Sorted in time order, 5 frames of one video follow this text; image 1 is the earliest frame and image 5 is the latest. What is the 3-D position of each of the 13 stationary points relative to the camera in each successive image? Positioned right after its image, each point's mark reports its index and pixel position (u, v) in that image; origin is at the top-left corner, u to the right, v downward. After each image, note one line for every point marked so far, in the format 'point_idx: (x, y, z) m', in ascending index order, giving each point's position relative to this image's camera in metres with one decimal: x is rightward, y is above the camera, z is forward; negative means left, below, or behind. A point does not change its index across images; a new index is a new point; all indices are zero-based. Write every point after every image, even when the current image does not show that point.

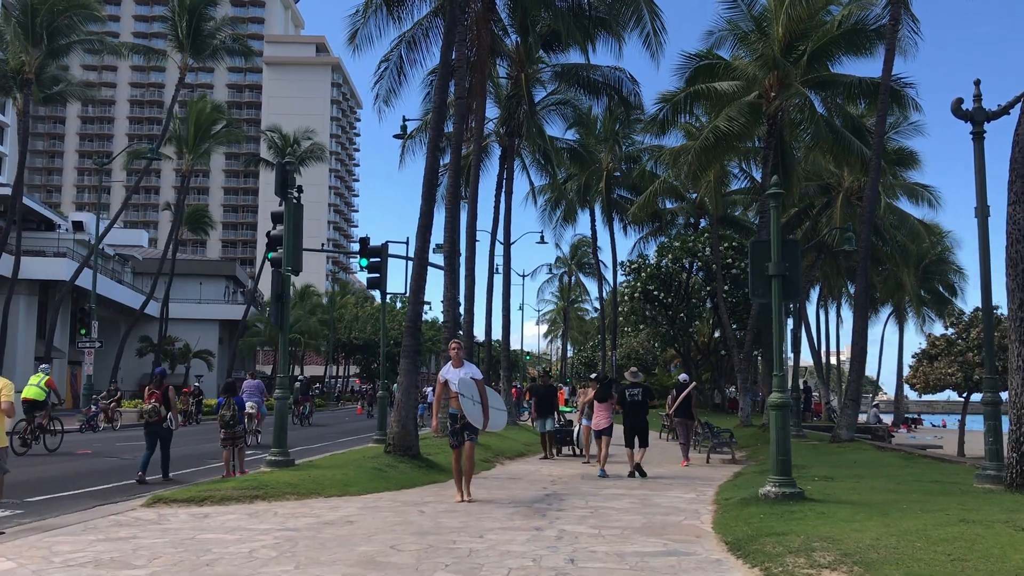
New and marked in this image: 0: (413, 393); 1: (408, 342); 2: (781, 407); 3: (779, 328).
0: (-1.5, -1.6, +13.4) m
1: (-1.6, -0.8, +13.5) m
2: (+2.7, -1.2, +8.7) m
3: (+2.6, -0.4, +8.8) m
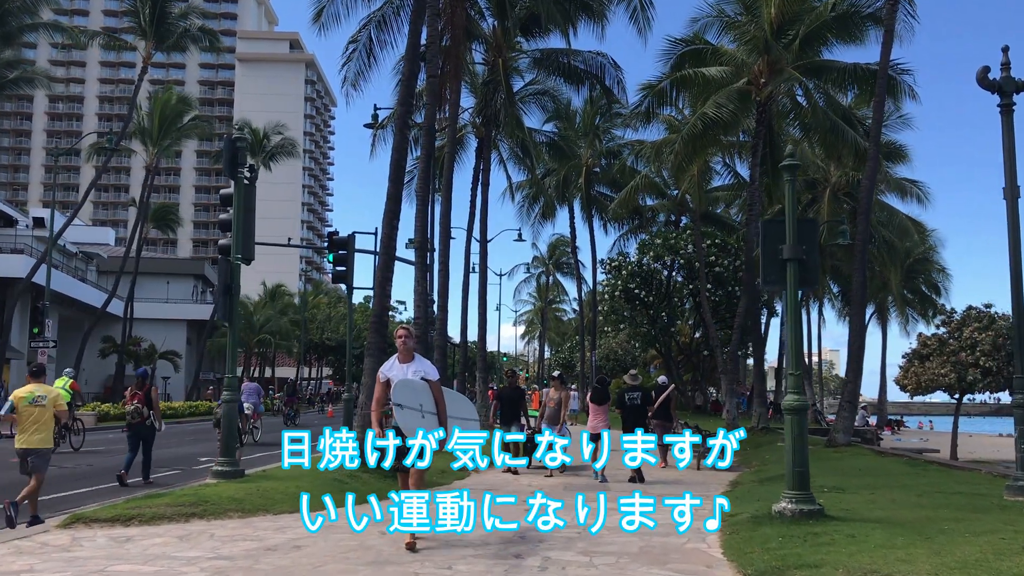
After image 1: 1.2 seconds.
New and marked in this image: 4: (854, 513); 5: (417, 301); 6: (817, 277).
0: (-1.9, -1.5, +12.2) m
1: (-1.9, -0.7, +12.2) m
2: (+2.5, -1.1, +7.5) m
3: (+2.4, -0.3, +7.7) m
4: (+3.1, -2.0, +7.9) m
5: (-1.8, -0.2, +16.4) m
6: (+2.7, +0.1, +7.7) m
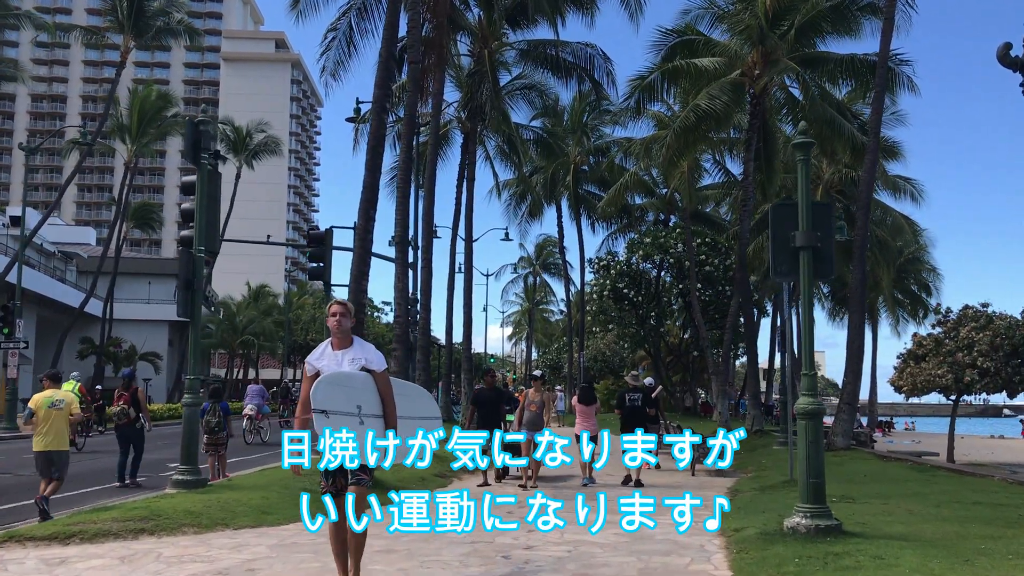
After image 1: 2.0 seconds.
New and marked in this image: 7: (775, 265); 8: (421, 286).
0: (-2.1, -1.4, +11.3) m
1: (-2.1, -0.7, +11.4) m
2: (+2.3, -1.0, +6.8) m
3: (+2.3, -0.2, +6.9) m
4: (+2.9, -1.9, +7.2) m
5: (-2.0, -0.1, +15.6) m
6: (+2.5, +0.2, +7.0) m
7: (+2.1, +0.2, +7.0) m
8: (-2.0, +0.1, +19.8) m
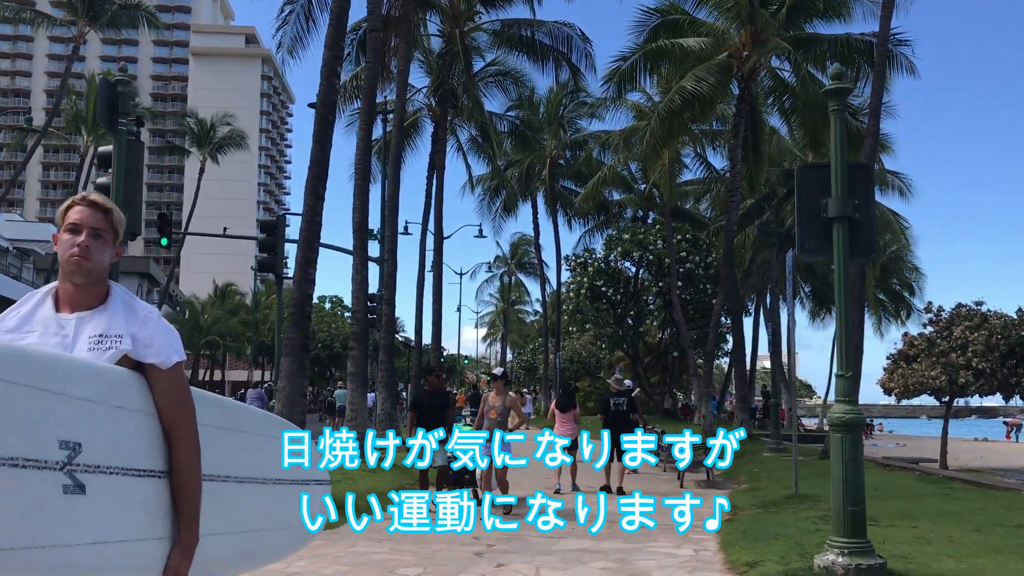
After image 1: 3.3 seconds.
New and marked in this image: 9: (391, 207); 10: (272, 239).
0: (-2.4, -1.3, +9.9) m
1: (-2.5, -0.5, +9.9) m
2: (+2.1, -0.9, +5.4) m
3: (+2.1, -0.1, +5.6) m
4: (+2.7, -1.8, +5.9) m
5: (-2.5, 0.0, +14.2) m
6: (+2.3, +0.3, +5.7) m
7: (+1.9, +0.3, +5.7) m
8: (-2.6, +0.2, +18.4) m
9: (-2.7, +1.8, +19.5) m
10: (-4.0, +0.8, +14.9) m
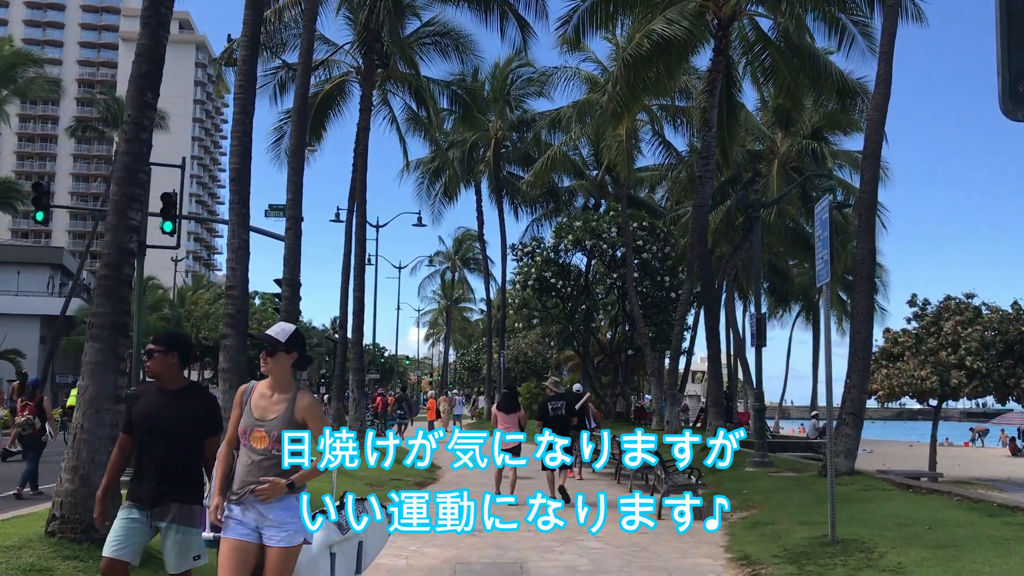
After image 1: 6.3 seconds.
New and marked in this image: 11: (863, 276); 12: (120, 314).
0: (-3.0, -0.9, +6.6) m
1: (-3.1, -0.2, +6.6) m
2: (+1.8, -0.5, +2.4) m
3: (+1.7, +0.2, +2.6) m
4: (+2.3, -1.5, +2.9) m
5: (-3.4, +0.3, +10.8) m
6: (+2.0, +0.6, +2.7) m
7: (+1.5, +0.6, +2.7) m
8: (-3.8, +0.5, +15.1) m
9: (-3.8, +2.1, +16.2) m
10: (-4.9, +1.2, +11.5) m
11: (+5.0, +0.2, +12.6) m
12: (-3.0, -0.2, +6.7) m
